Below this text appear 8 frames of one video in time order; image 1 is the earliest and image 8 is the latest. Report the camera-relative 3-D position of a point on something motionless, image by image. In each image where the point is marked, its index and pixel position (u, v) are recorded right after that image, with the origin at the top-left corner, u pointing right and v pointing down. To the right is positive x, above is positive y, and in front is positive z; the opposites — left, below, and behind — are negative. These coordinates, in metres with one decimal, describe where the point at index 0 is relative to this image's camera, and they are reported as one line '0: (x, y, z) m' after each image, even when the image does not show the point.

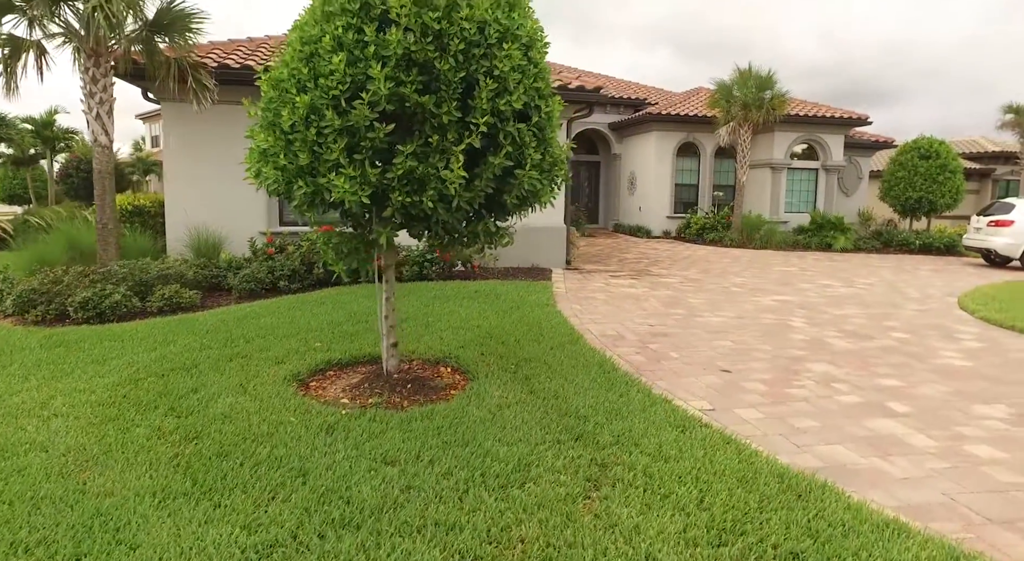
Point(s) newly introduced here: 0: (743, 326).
0: (+2.8, -0.6, +7.6) m
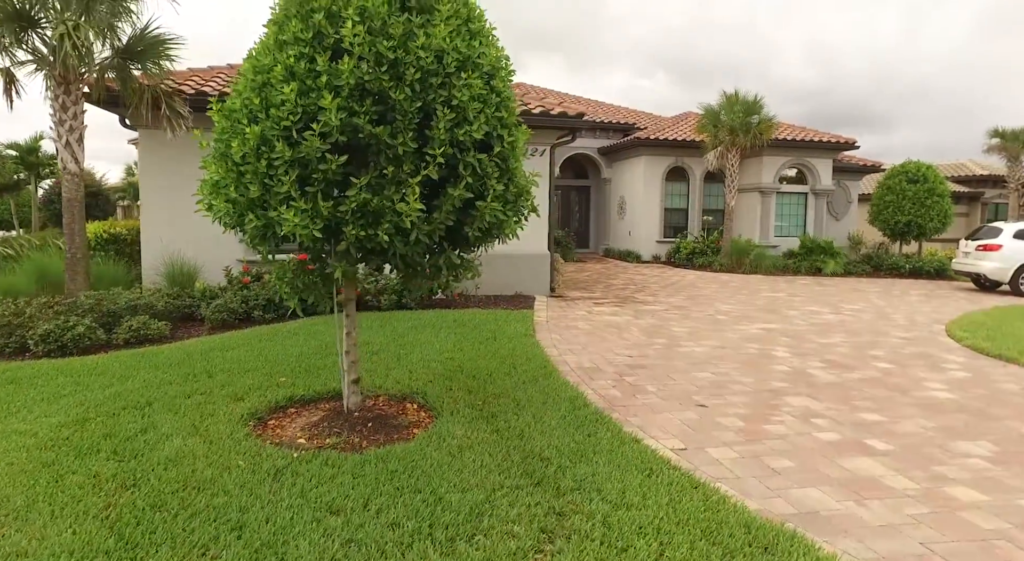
0: (+2.5, -0.9, +7.4) m
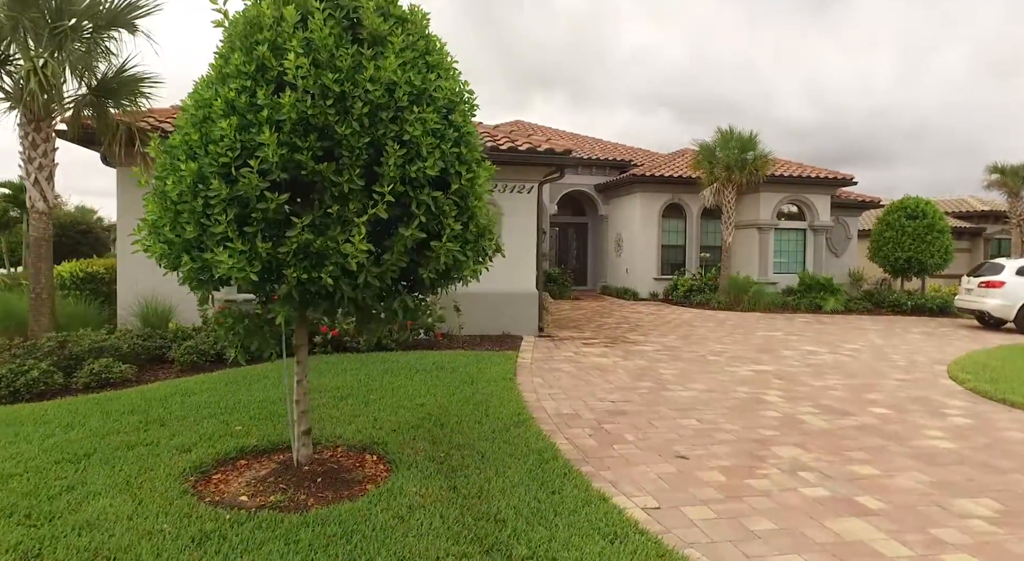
0: (+2.2, -1.4, +7.1) m
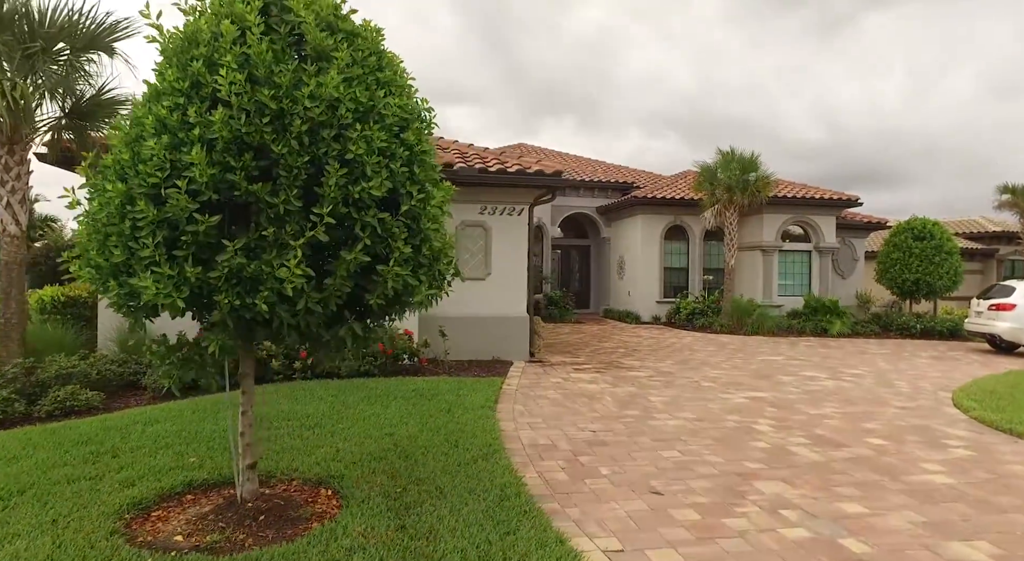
0: (+2.0, -1.6, +6.8) m
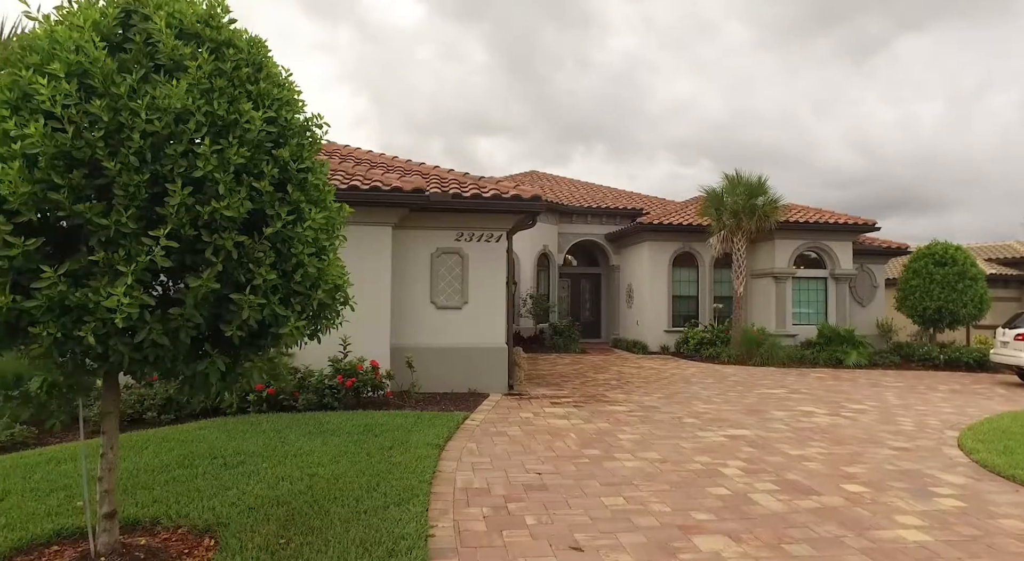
0: (+1.4, -1.9, +6.2) m
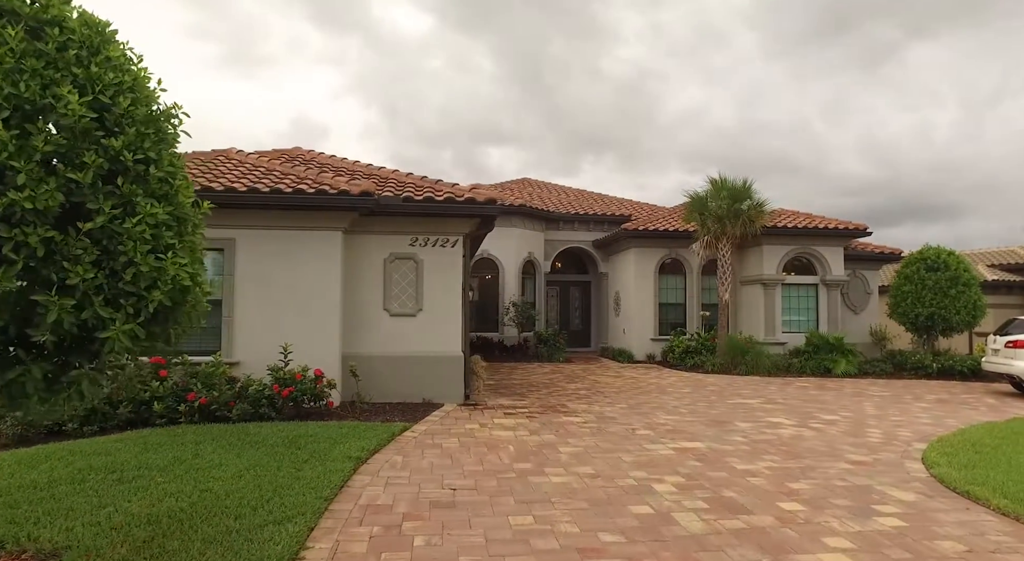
0: (+0.6, -1.9, +5.8) m
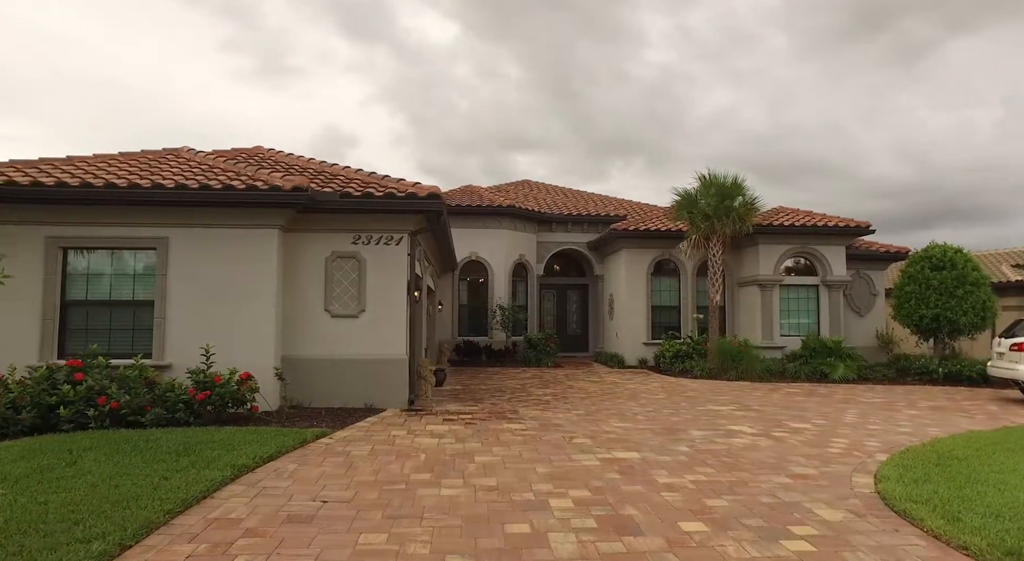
0: (-0.4, -1.9, +5.2) m
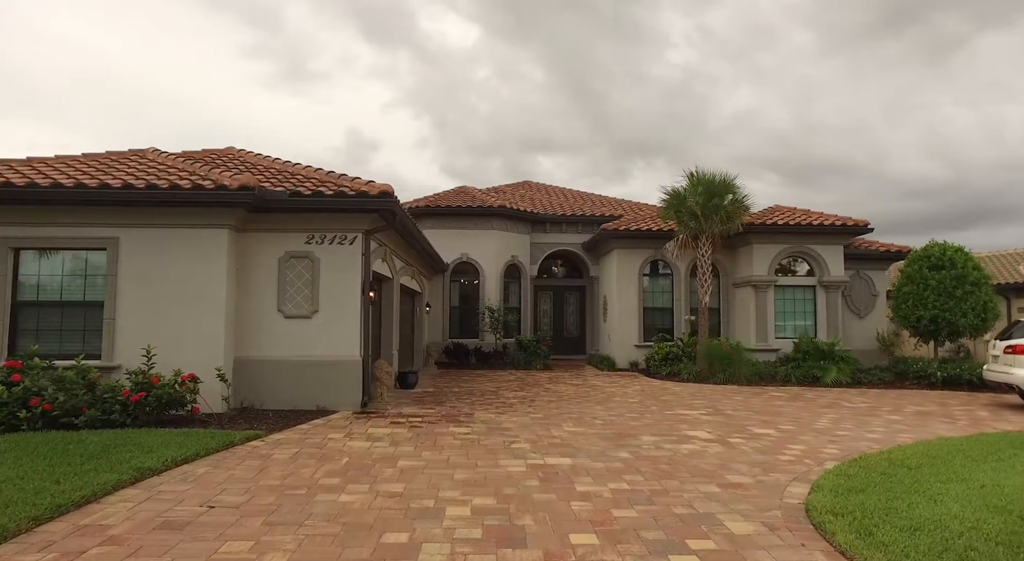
0: (-1.2, -1.8, +5.0) m
